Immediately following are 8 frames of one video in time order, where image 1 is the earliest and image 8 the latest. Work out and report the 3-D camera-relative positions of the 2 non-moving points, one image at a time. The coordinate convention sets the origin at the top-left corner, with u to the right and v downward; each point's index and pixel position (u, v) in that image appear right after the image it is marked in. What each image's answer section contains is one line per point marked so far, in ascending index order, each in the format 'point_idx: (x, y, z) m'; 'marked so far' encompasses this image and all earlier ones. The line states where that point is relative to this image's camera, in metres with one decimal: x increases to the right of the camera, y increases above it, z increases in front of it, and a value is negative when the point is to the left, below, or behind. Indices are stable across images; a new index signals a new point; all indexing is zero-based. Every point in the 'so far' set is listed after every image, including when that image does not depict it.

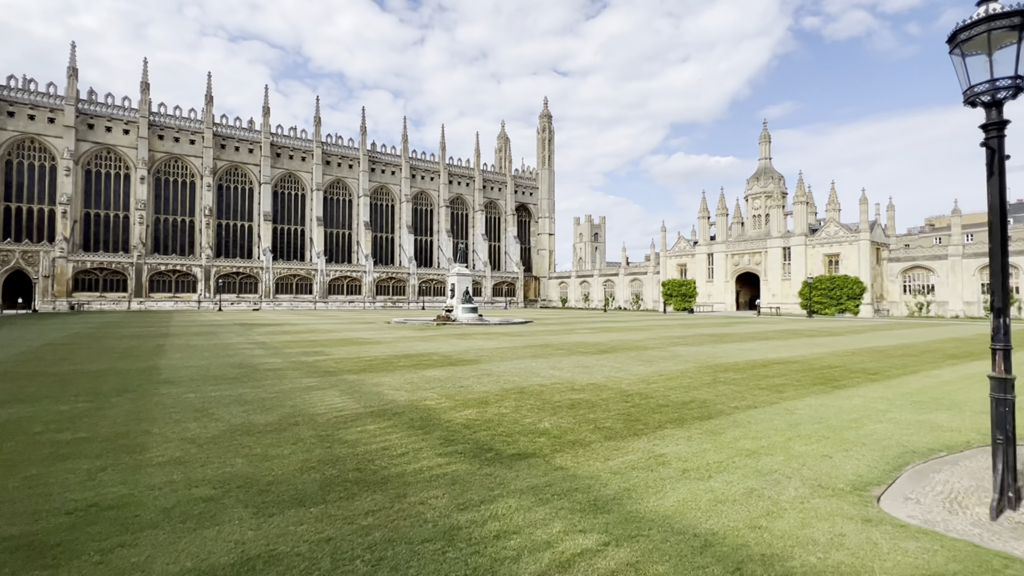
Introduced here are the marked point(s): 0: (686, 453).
0: (+1.6, -1.6, +4.7) m
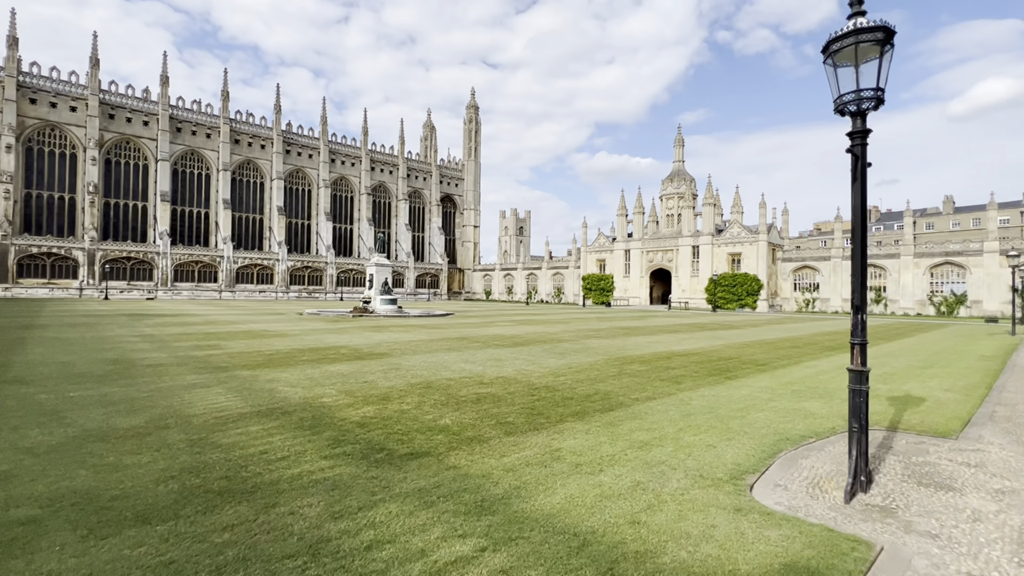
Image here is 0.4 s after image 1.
0: (+0.7, -1.5, +4.8) m
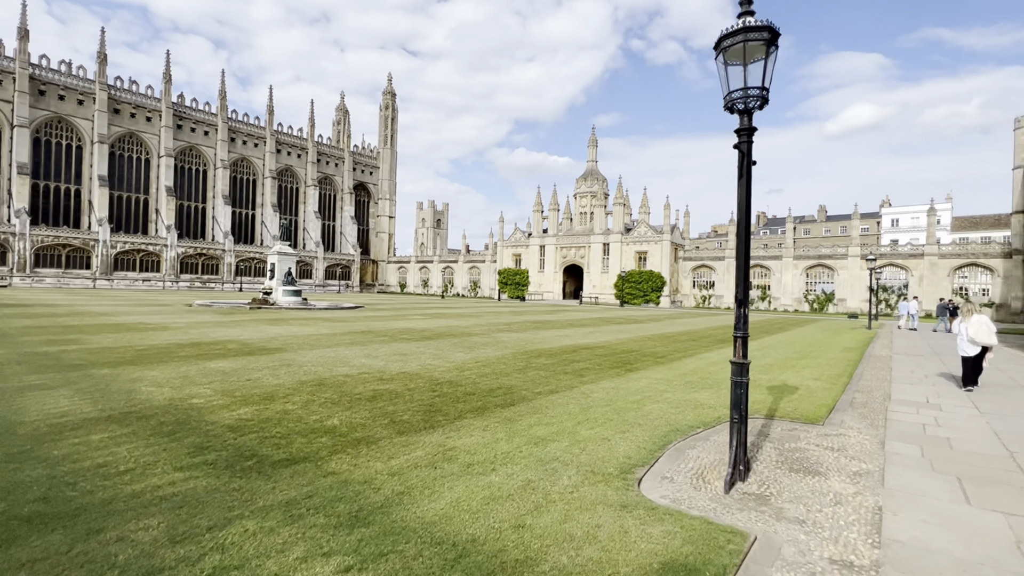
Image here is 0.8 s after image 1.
0: (-0.3, -1.4, +4.6) m
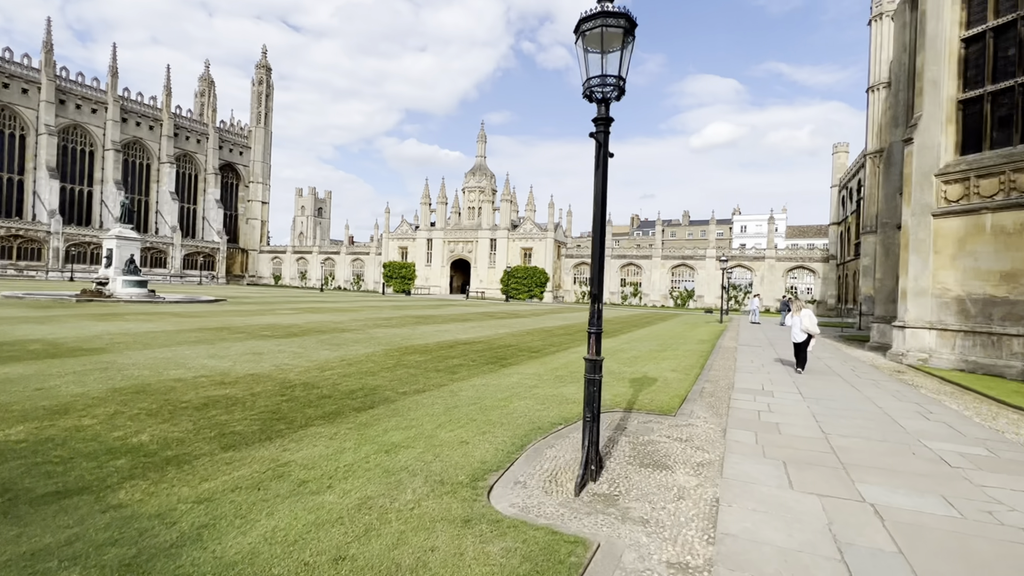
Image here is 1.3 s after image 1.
0: (-1.6, -1.3, +4.0) m
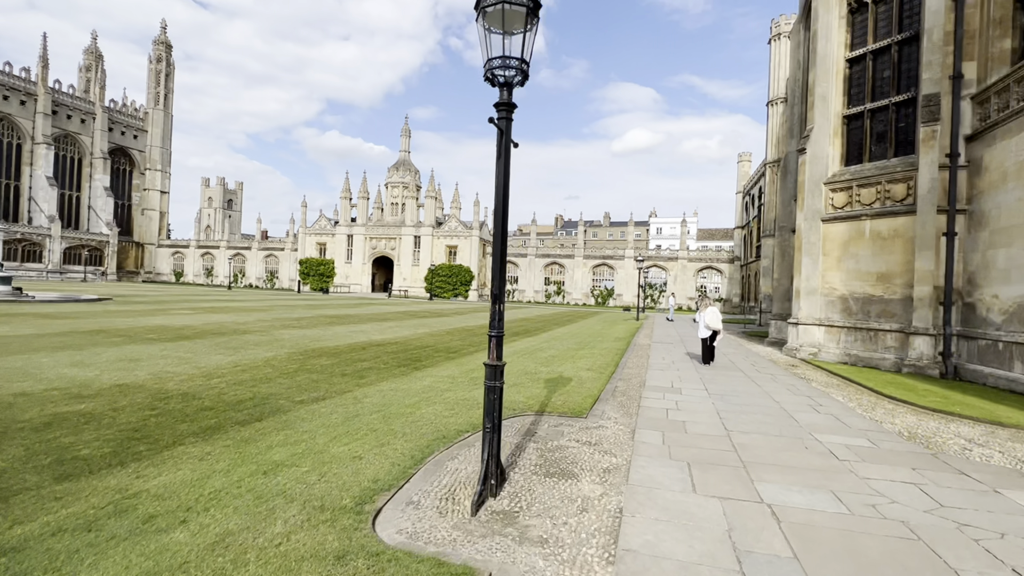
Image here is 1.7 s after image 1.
0: (-2.3, -1.3, +3.4) m
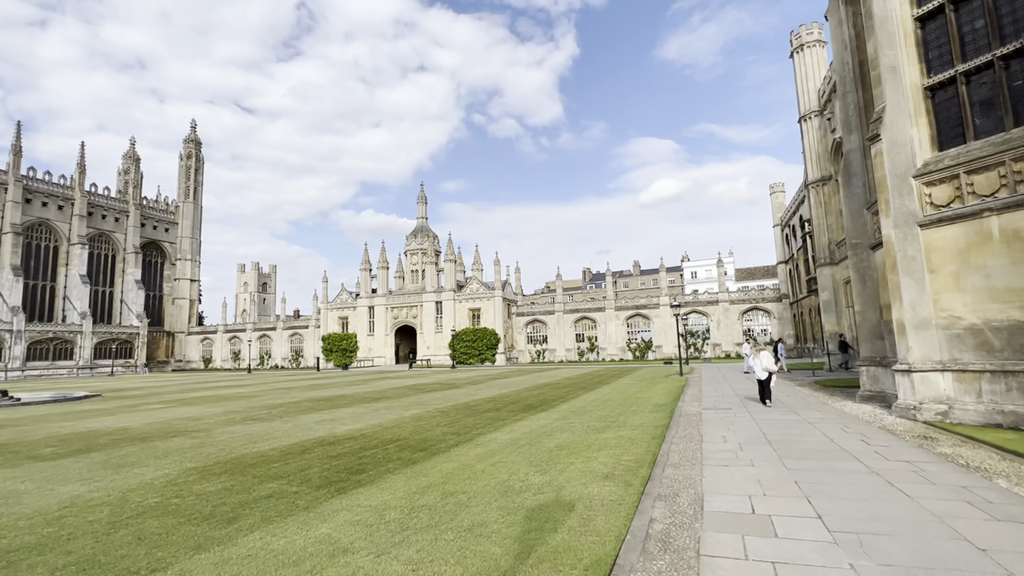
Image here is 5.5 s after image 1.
0: (-2.9, -1.7, +0.5) m
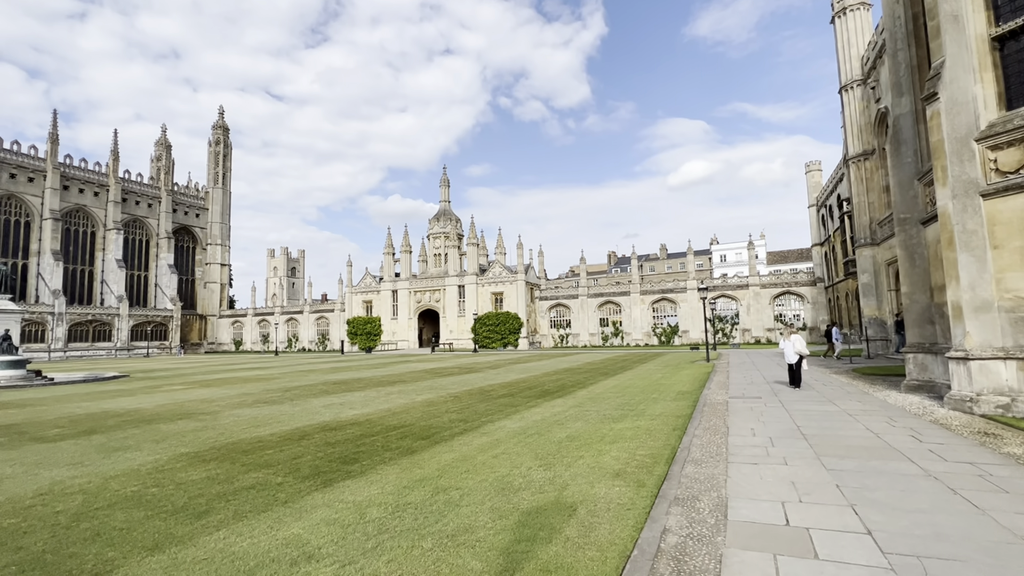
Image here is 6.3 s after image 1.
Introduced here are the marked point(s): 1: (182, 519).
0: (-3.2, -1.6, +0.1) m
1: (-2.8, -2.0, +4.3) m
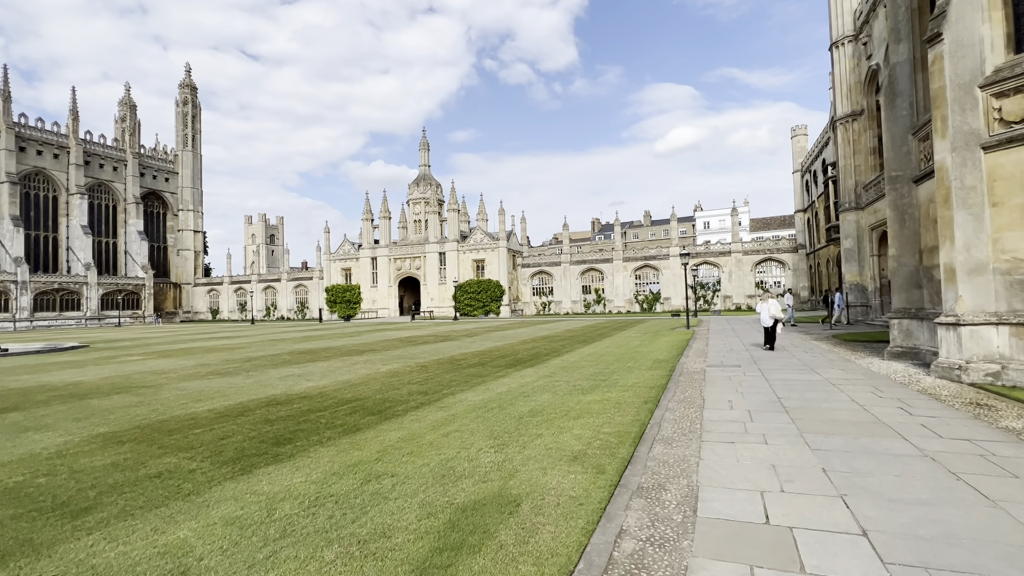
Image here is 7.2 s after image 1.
0: (-3.5, -1.5, -0.6) m
1: (-3.3, -1.6, +3.6) m
